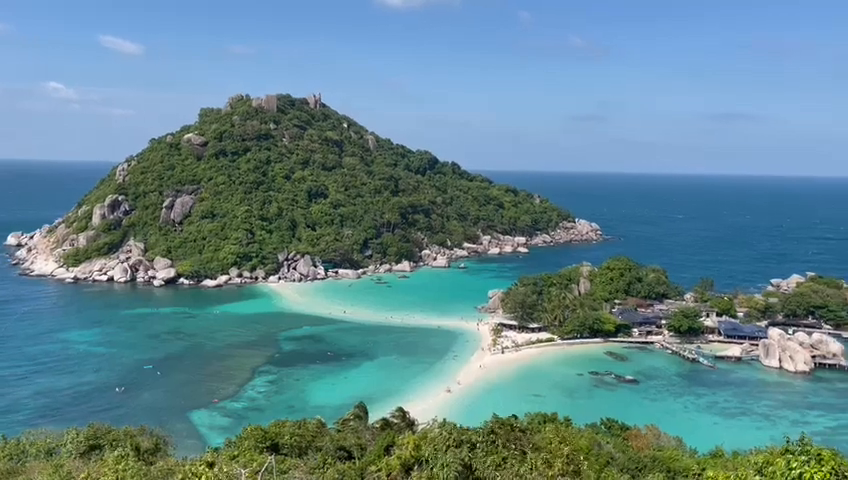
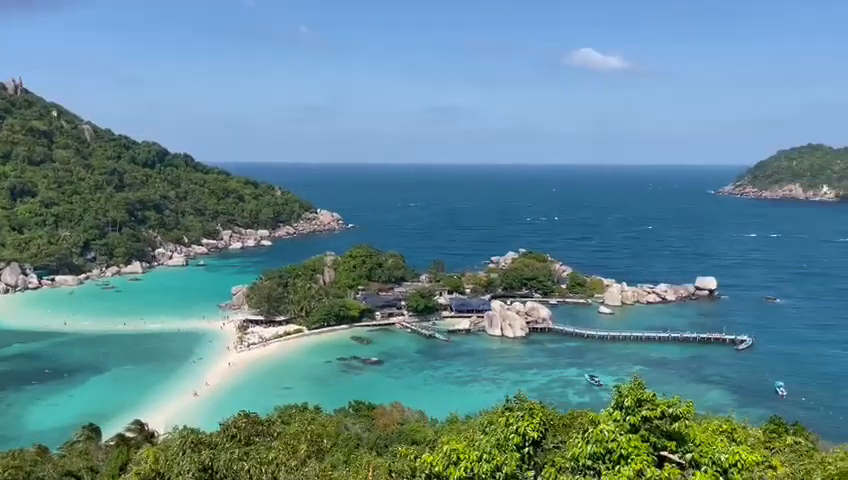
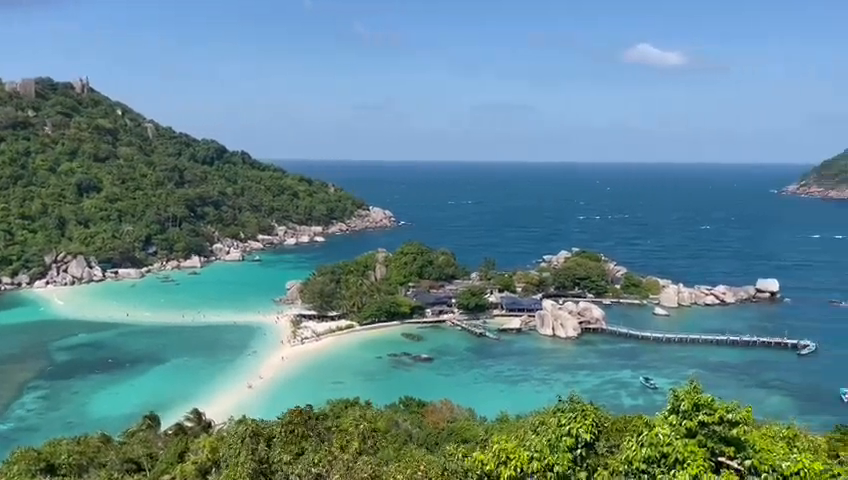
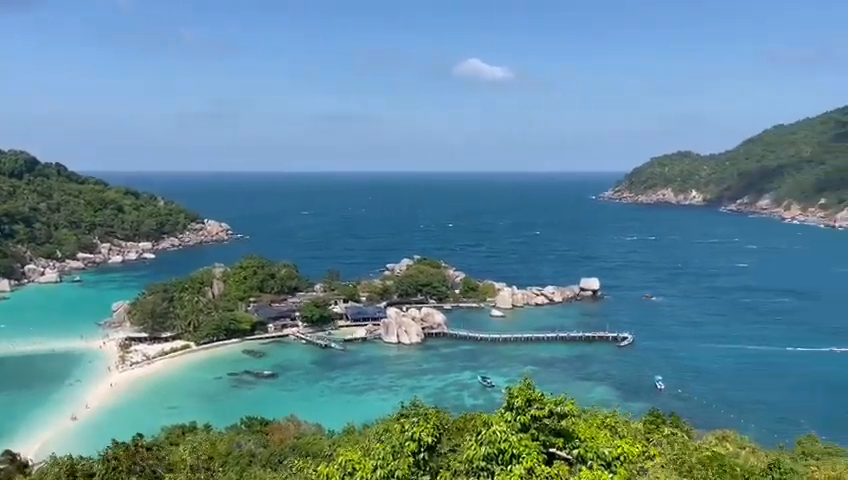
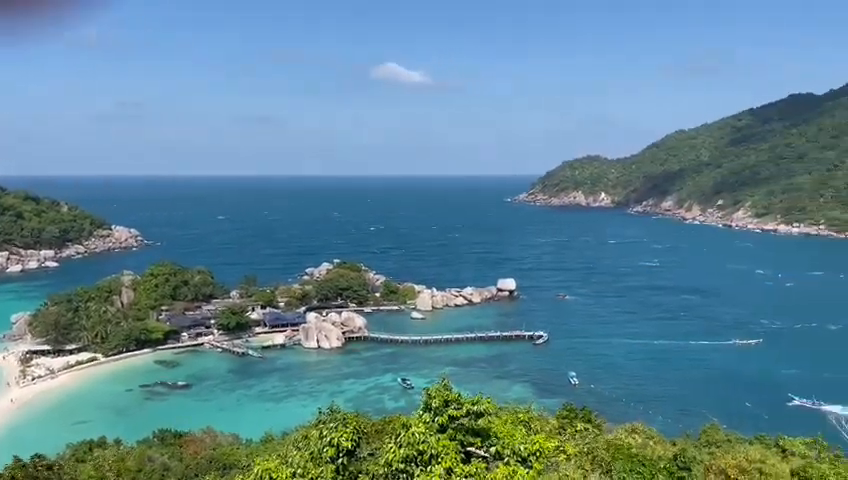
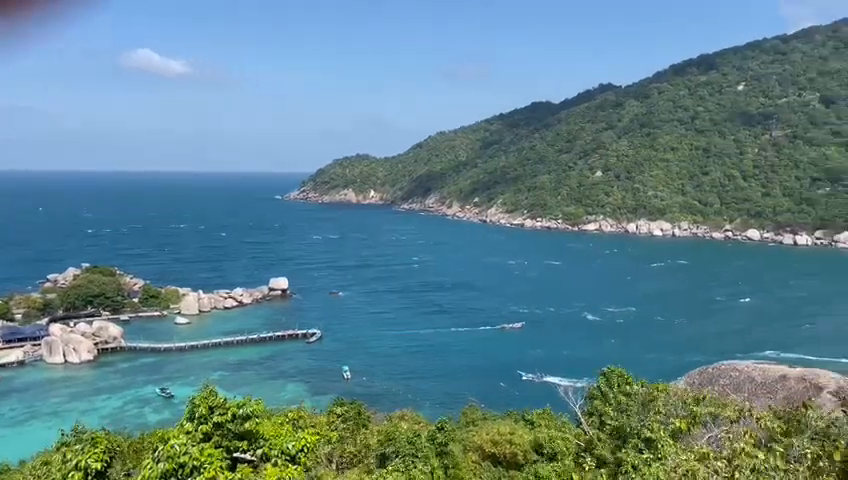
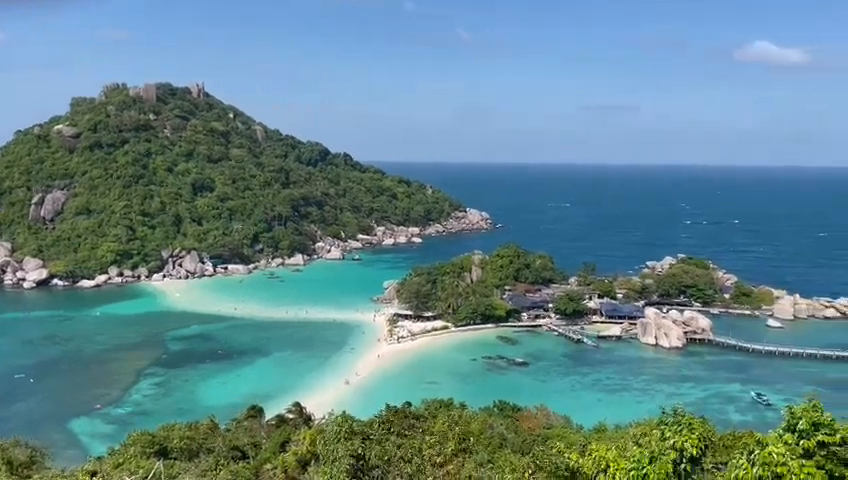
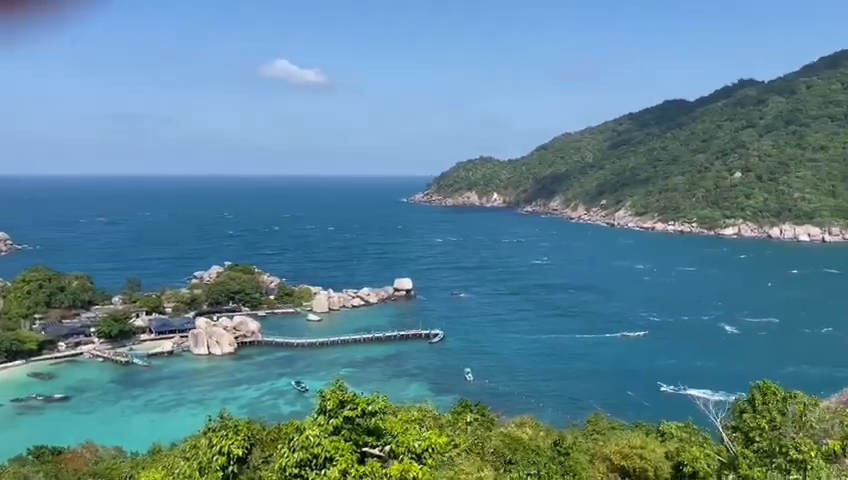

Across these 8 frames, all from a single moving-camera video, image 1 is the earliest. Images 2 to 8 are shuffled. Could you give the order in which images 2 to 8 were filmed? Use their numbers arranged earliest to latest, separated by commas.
7, 3, 2, 4, 5, 8, 6
